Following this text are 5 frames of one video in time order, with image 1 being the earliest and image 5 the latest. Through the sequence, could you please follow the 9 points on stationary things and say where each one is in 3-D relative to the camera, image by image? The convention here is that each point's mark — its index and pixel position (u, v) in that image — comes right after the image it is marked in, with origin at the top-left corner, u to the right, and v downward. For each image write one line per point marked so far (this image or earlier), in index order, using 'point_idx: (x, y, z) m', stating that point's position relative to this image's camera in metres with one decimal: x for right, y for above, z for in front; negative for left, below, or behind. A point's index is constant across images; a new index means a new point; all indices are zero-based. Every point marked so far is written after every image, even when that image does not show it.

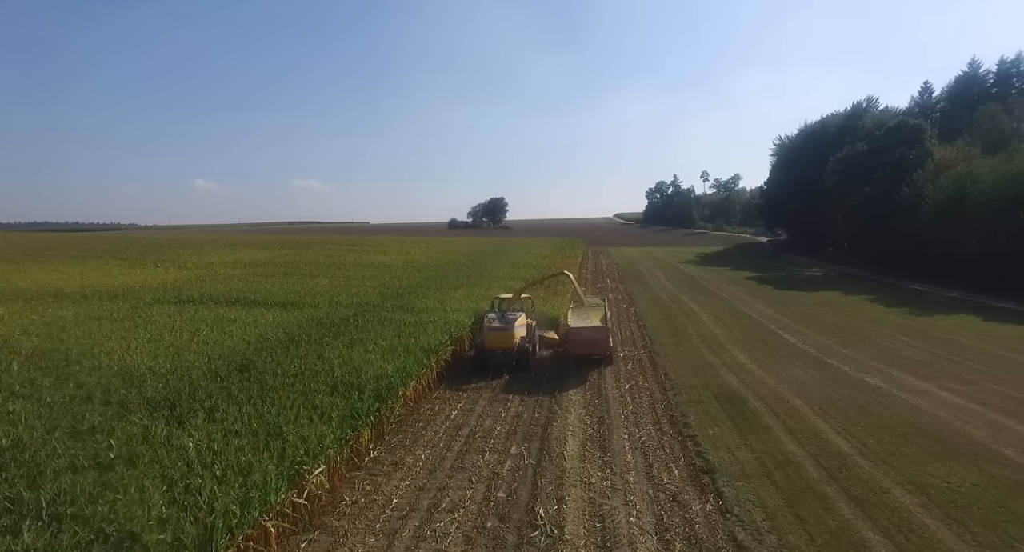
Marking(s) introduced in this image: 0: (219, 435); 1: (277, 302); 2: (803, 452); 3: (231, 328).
0: (-3.9, -2.1, +7.4) m
1: (-8.0, -0.9, +18.9) m
2: (+4.6, -2.8, +8.7) m
3: (-7.4, -1.4, +14.6) m
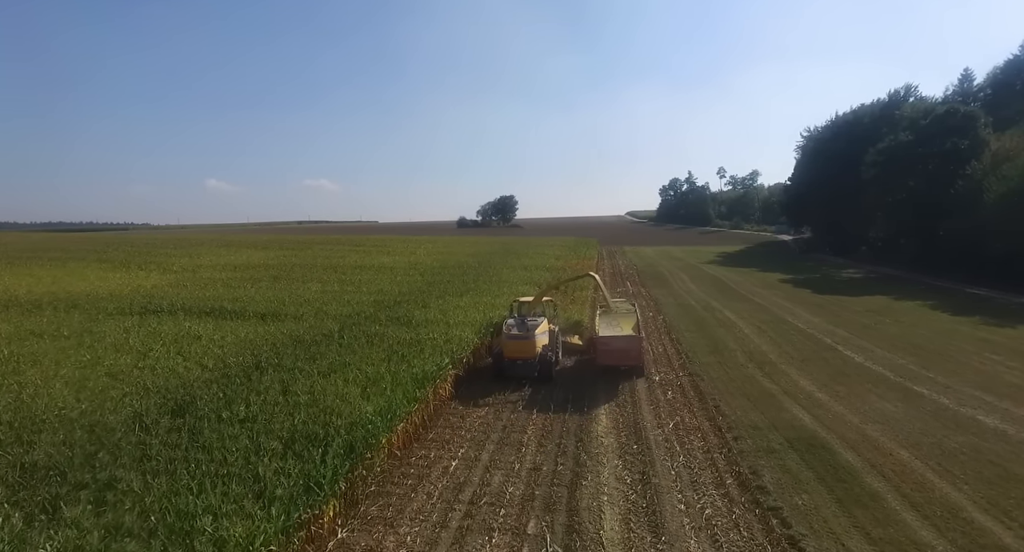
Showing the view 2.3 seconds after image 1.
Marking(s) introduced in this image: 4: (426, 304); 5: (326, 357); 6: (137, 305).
0: (-3.7, -2.3, +5.0) m
1: (-7.6, -1.1, +16.5) m
2: (+4.8, -3.0, +6.1) m
3: (-7.1, -1.6, +12.2) m
4: (-2.9, -1.0, +18.5) m
5: (-3.9, -1.7, +11.5) m
6: (-11.7, -0.9, +17.2) m
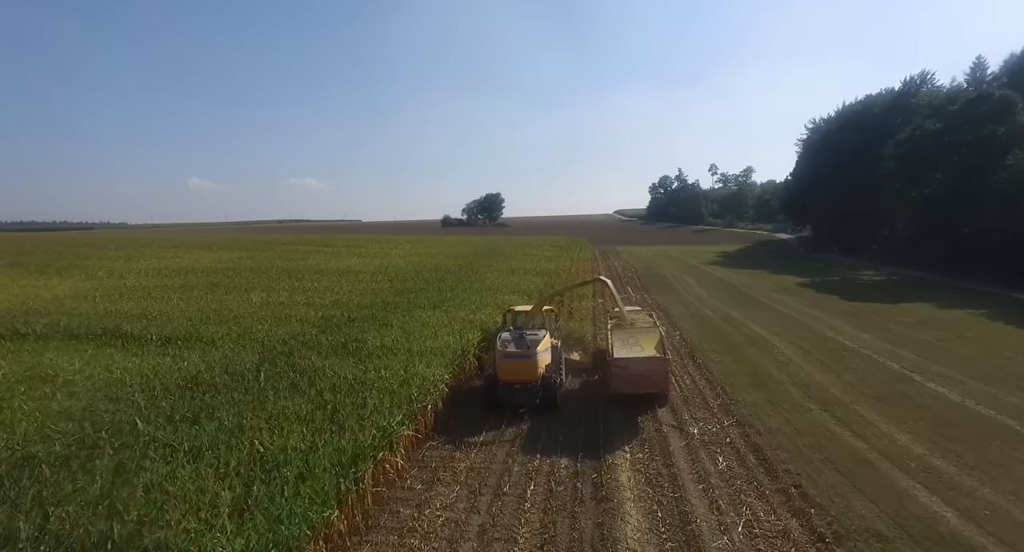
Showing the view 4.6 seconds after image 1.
0: (-3.8, -2.6, +1.1) m
1: (-7.9, -1.4, +12.6) m
2: (+4.7, -3.2, +2.5) m
3: (-7.4, -1.9, +8.3) m
4: (-3.3, -1.2, +14.7) m
5: (-4.1, -1.9, +7.7) m
6: (-12.0, -1.2, +13.2) m
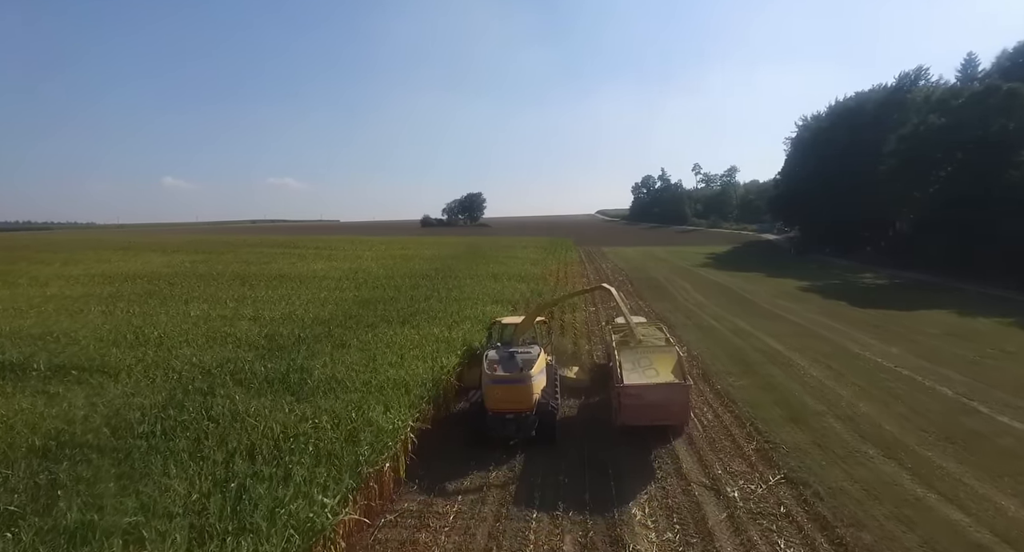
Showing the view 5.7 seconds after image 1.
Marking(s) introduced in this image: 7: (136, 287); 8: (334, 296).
0: (-3.7, -2.8, -1.4) m
1: (-8.2, -1.6, +9.9) m
2: (+4.7, -3.4, +0.3) m
3: (-7.5, -2.1, +5.7) m
4: (-3.7, -1.5, +12.2) m
5: (-4.3, -2.2, +5.2) m
6: (-12.4, -1.4, +10.4) m
7: (-13.2, -0.4, +19.5) m
8: (-5.9, -0.6, +18.4) m
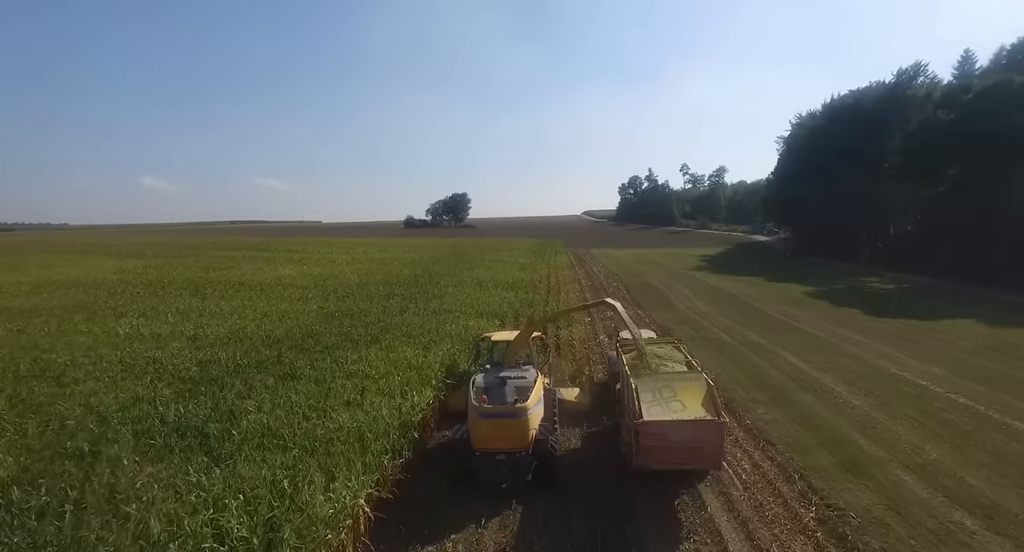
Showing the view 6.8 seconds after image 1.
0: (-3.6, -3.1, -3.6) m
1: (-8.4, -1.9, +7.6) m
2: (+4.8, -3.6, -1.7) m
3: (-7.6, -2.3, +3.3) m
4: (-3.9, -1.7, +9.9) m
5: (-4.3, -2.4, +2.9) m
6: (-12.5, -1.7, +8.0) m
7: (-13.7, -0.6, +17.0) m
8: (-6.3, -0.9, +16.1) m
